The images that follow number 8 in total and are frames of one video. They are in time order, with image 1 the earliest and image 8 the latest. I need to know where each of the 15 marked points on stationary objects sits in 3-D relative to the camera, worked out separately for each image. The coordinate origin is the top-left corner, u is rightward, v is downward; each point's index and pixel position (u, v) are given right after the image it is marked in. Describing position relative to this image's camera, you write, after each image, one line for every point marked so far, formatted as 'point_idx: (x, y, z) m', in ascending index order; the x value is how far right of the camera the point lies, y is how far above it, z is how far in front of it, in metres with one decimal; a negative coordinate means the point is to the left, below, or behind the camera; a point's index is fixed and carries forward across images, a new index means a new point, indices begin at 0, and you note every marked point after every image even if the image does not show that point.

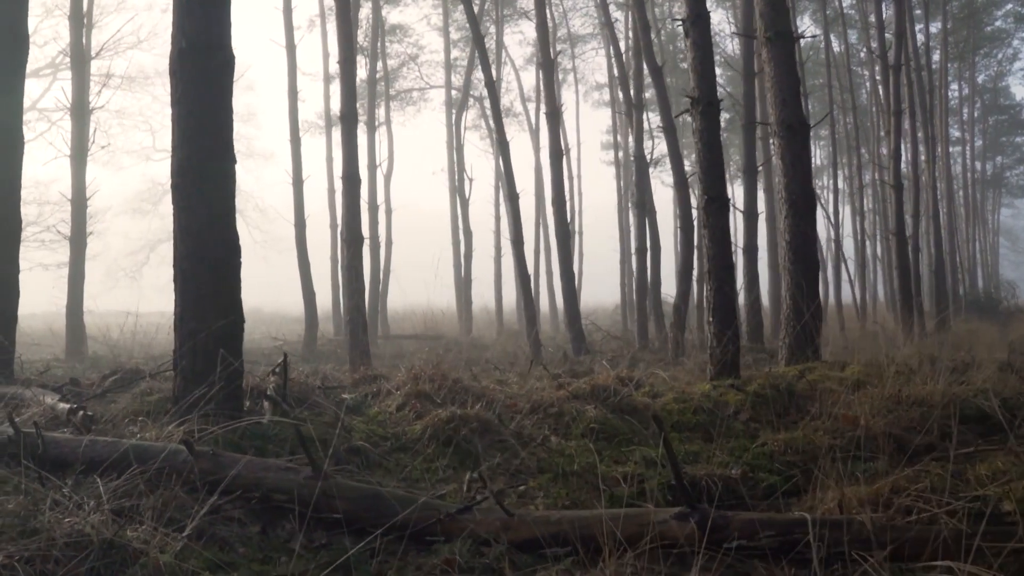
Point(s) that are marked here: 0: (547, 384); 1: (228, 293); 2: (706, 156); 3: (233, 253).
0: (+0.3, -0.9, +7.2) m
1: (-2.0, 0.0, +5.3) m
2: (+1.9, +1.2, +7.3) m
3: (-2.0, +0.2, +5.4) m
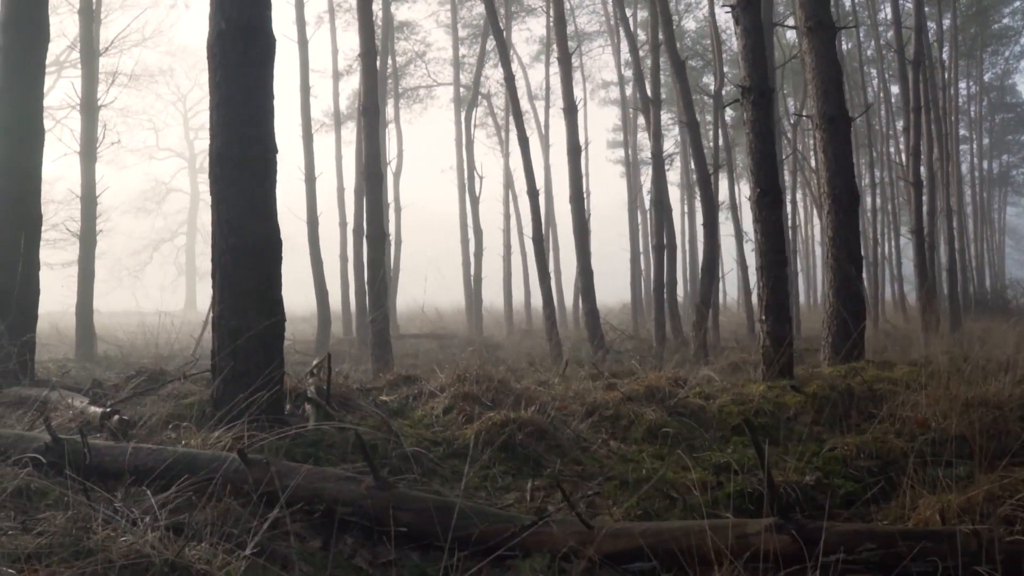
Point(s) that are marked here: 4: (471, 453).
0: (+0.7, -0.9, +6.9) m
1: (-1.6, 0.0, +5.0) m
2: (+2.2, +1.3, +7.0) m
3: (-1.6, +0.3, +5.1) m
4: (-0.3, -1.1, +5.0) m
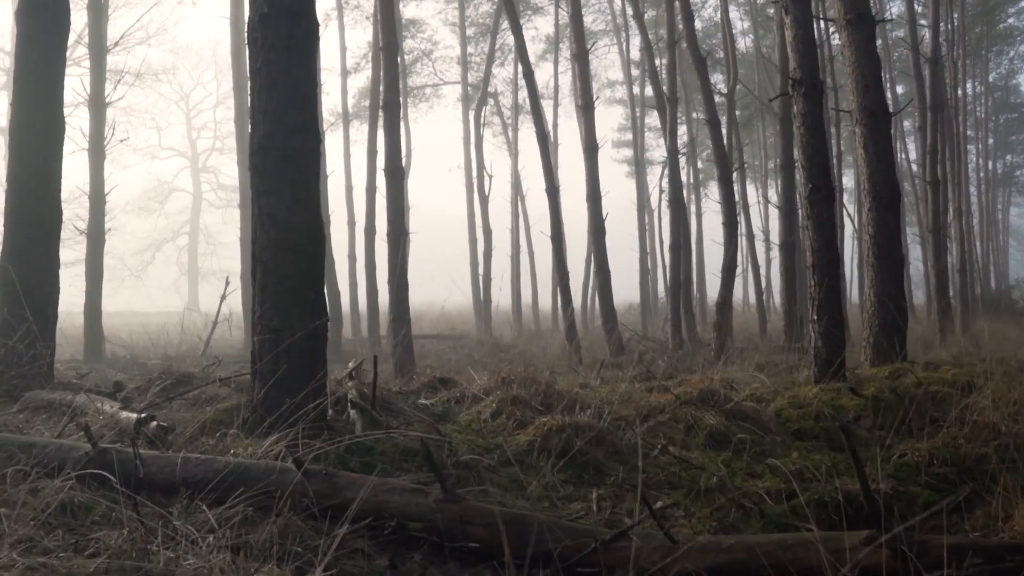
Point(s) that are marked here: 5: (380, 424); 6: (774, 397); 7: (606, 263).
0: (+1.1, -0.9, +6.6) m
1: (-1.2, 0.0, +4.7) m
2: (+2.6, +1.3, +6.7) m
3: (-1.2, +0.3, +4.8) m
4: (+0.1, -1.1, +4.8) m
5: (-0.8, -0.9, +4.9) m
6: (+2.2, -0.9, +6.3) m
7: (+2.0, +0.6, +16.3) m
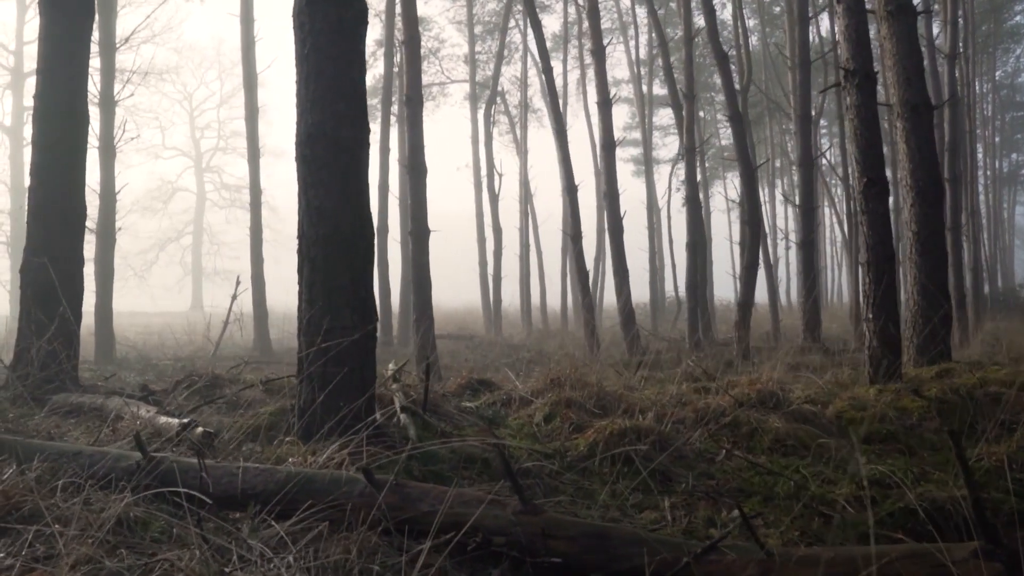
0: (+1.5, -0.9, +6.3) m
1: (-0.9, 0.0, +4.5) m
2: (+3.0, +1.3, +6.5) m
3: (-0.9, +0.3, +4.6) m
4: (+0.5, -1.1, +4.5) m
5: (-0.5, -0.8, +4.6) m
6: (+2.5, -0.9, +6.0) m
7: (+2.3, +0.6, +16.1) m
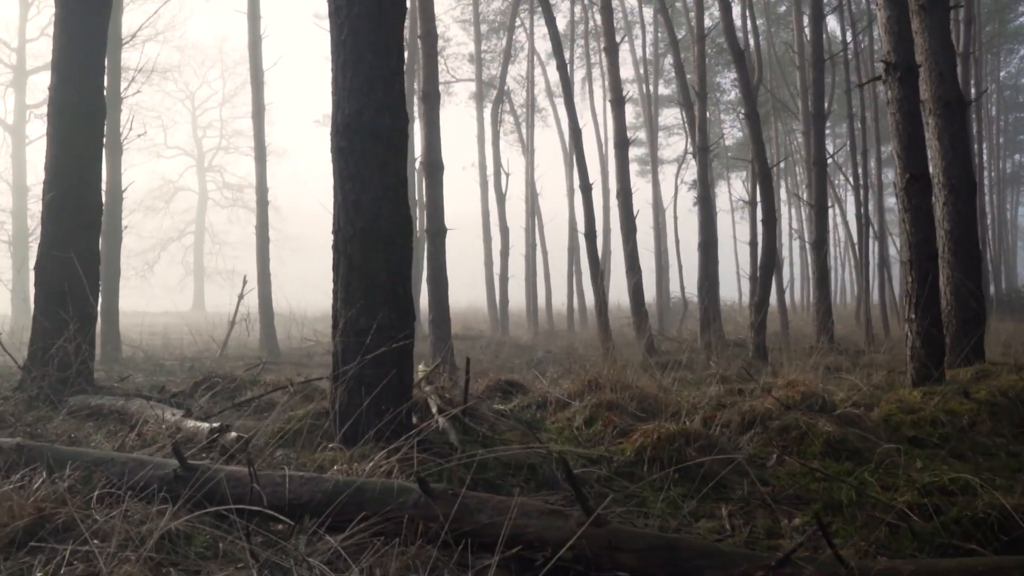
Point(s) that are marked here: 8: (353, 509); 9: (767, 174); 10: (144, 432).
0: (+1.7, -0.8, +6.1) m
1: (-0.6, 0.0, +4.3) m
2: (+3.2, +1.3, +6.3) m
3: (-0.6, +0.3, +4.4) m
4: (+0.7, -1.1, +4.3) m
5: (-0.2, -0.8, +4.4) m
6: (+2.8, -0.9, +5.8) m
7: (+2.6, +0.6, +15.9) m
8: (-0.6, -0.9, +3.0) m
9: (+4.8, +2.2, +14.5) m
10: (-2.1, -0.8, +4.4) m
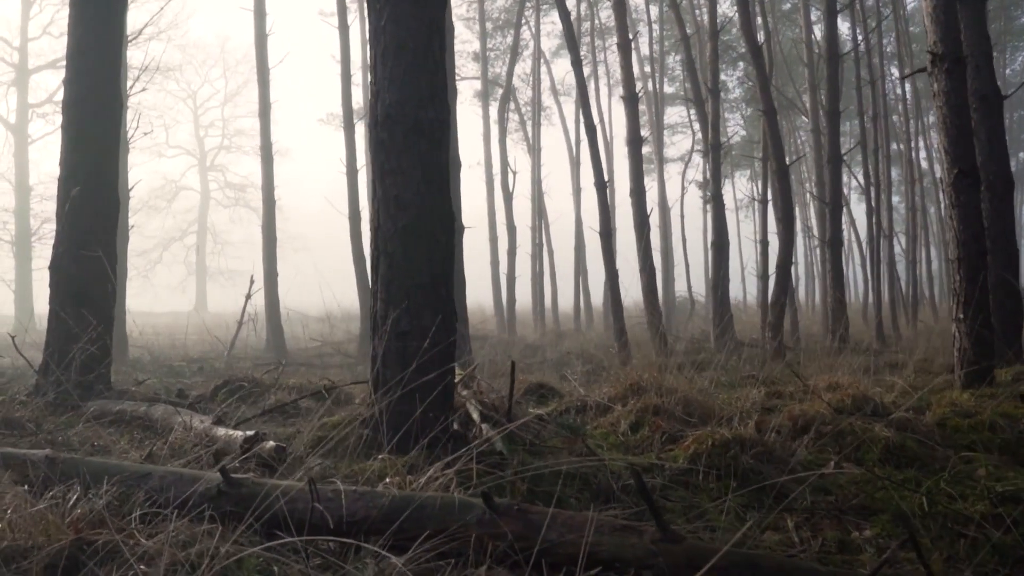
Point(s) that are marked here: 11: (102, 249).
0: (+2.0, -0.8, +5.9) m
1: (-0.4, 0.0, +4.1) m
2: (+3.5, +1.3, +6.1) m
3: (-0.3, +0.3, +4.1) m
4: (+1.0, -1.0, +4.1) m
5: (0.0, -0.8, +4.2) m
6: (+3.0, -0.9, +5.6) m
7: (+2.8, +0.6, +15.6) m
8: (-0.4, -0.9, +2.8) m
9: (+5.1, +2.2, +14.3) m
10: (-1.8, -0.8, +4.2) m
11: (-3.3, +0.3, +6.2) m
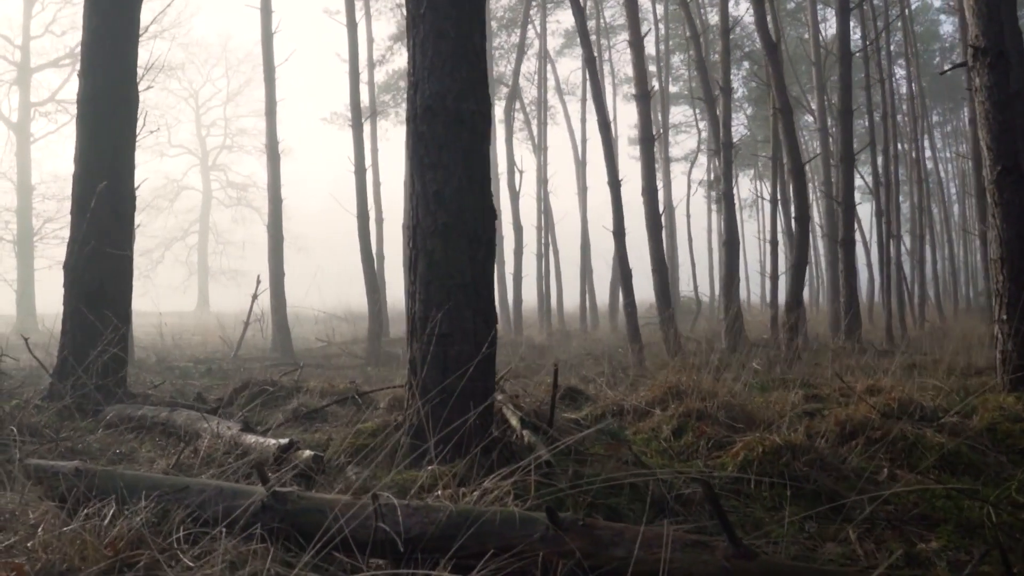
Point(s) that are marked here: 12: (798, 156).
0: (+2.2, -0.8, +5.7) m
1: (-0.1, 0.0, +3.9) m
2: (+3.7, +1.3, +5.9) m
3: (-0.1, +0.3, +4.0) m
4: (+1.2, -1.0, +3.9) m
5: (+0.3, -0.8, +4.0) m
6: (+3.3, -0.9, +5.5) m
7: (+3.1, +0.6, +15.5) m
8: (-0.1, -0.9, +2.6) m
9: (+5.3, +2.2, +14.1) m
10: (-1.6, -0.8, +4.0) m
11: (-3.1, +0.3, +6.1) m
12: (+5.3, +2.4, +14.2) m
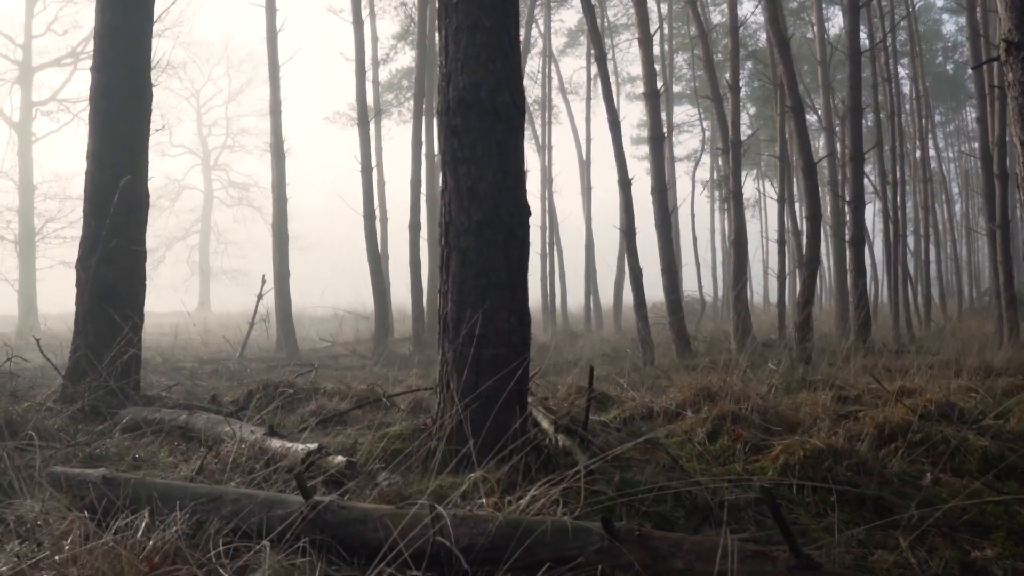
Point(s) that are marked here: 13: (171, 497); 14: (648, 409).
0: (+2.4, -0.8, +5.6) m
1: (0.0, 0.0, +3.8) m
2: (+3.9, +1.3, +5.8) m
3: (+0.1, +0.3, +3.8) m
4: (+1.4, -1.0, +3.8) m
5: (+0.5, -0.8, +3.9) m
6: (+3.4, -0.8, +5.3) m
7: (+3.2, +0.6, +15.3) m
8: (+0.1, -0.9, +2.5) m
9: (+5.5, +2.2, +14.0) m
10: (-1.4, -0.8, +3.9) m
11: (-2.9, +0.3, +5.9) m
12: (+5.5, +2.4, +14.1) m
13: (-1.2, -0.7, +2.8) m
14: (+0.9, -0.8, +5.2) m
